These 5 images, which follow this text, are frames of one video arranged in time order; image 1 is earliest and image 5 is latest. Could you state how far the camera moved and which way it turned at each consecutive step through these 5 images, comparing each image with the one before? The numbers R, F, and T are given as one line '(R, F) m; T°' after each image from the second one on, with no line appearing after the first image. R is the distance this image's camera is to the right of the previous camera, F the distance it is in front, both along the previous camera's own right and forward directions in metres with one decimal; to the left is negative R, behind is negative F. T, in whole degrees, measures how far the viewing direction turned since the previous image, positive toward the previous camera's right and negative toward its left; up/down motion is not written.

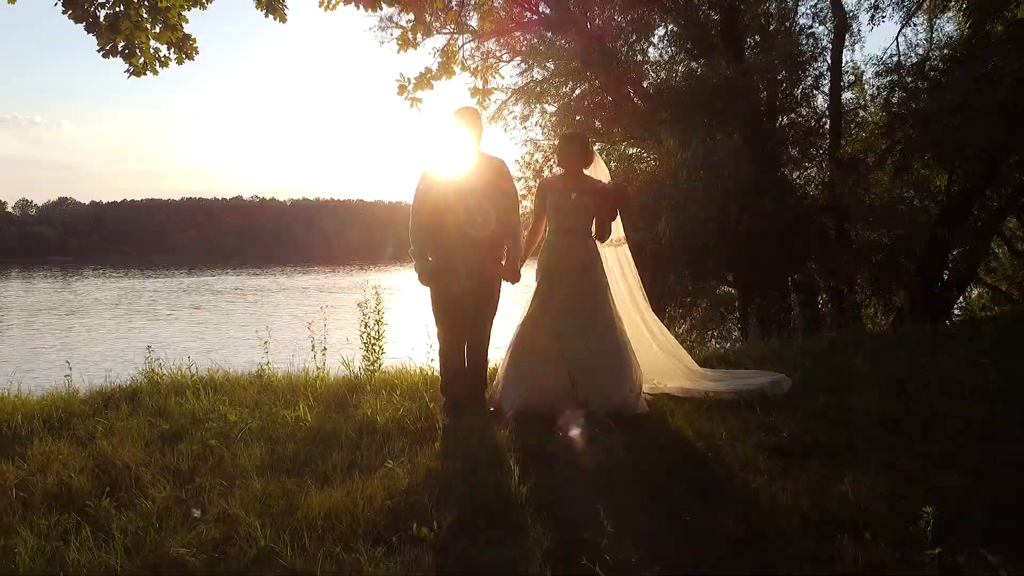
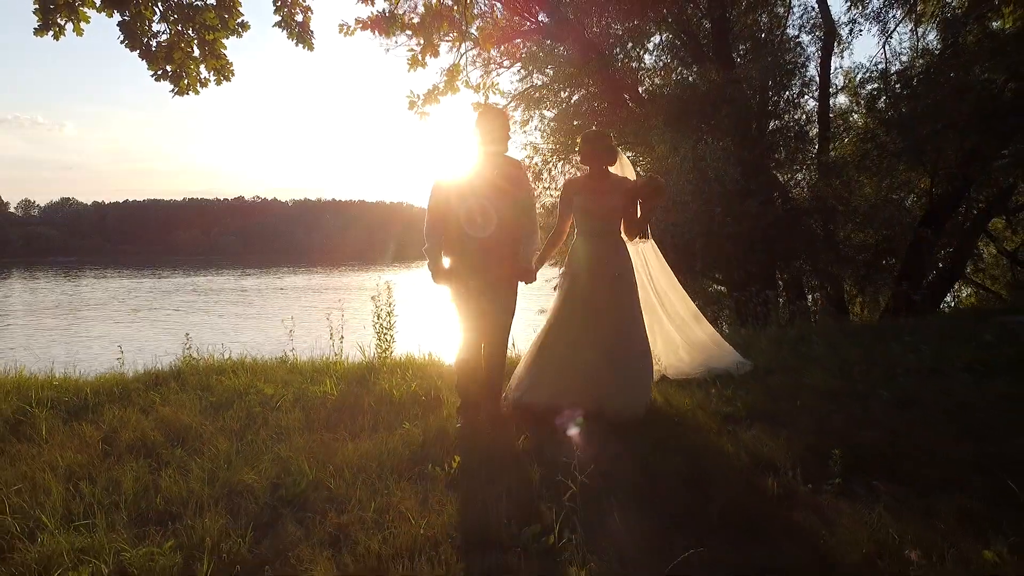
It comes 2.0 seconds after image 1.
(0.0, -0.7) m; 0°
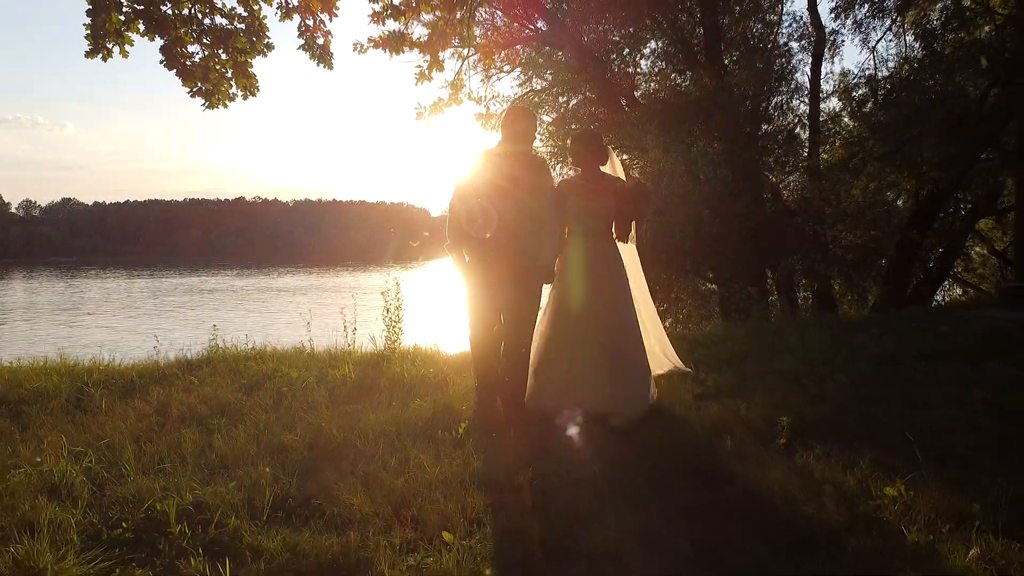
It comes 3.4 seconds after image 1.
(0.0, -0.6) m; 0°
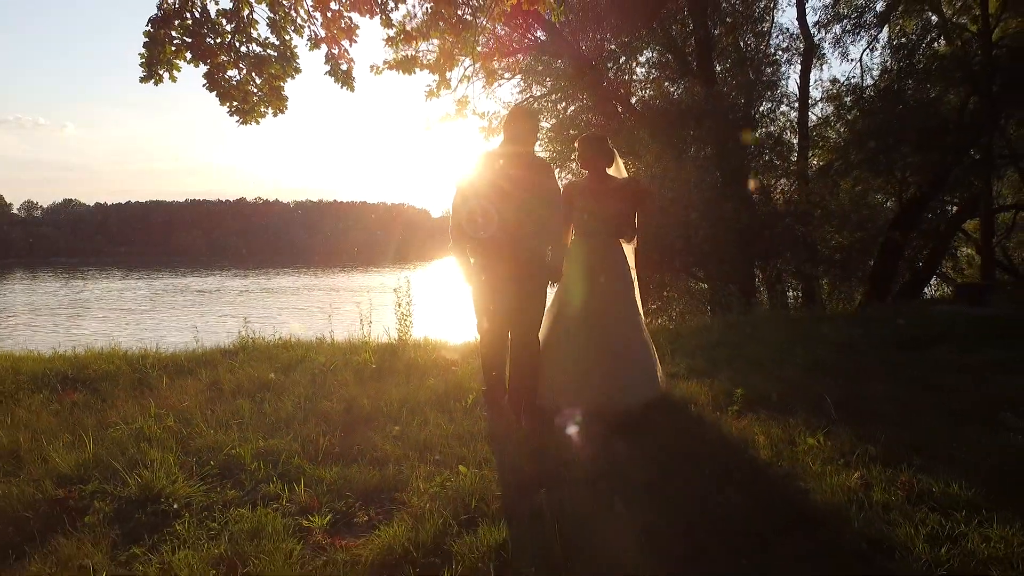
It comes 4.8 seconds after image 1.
(0.0, -0.8) m; 0°
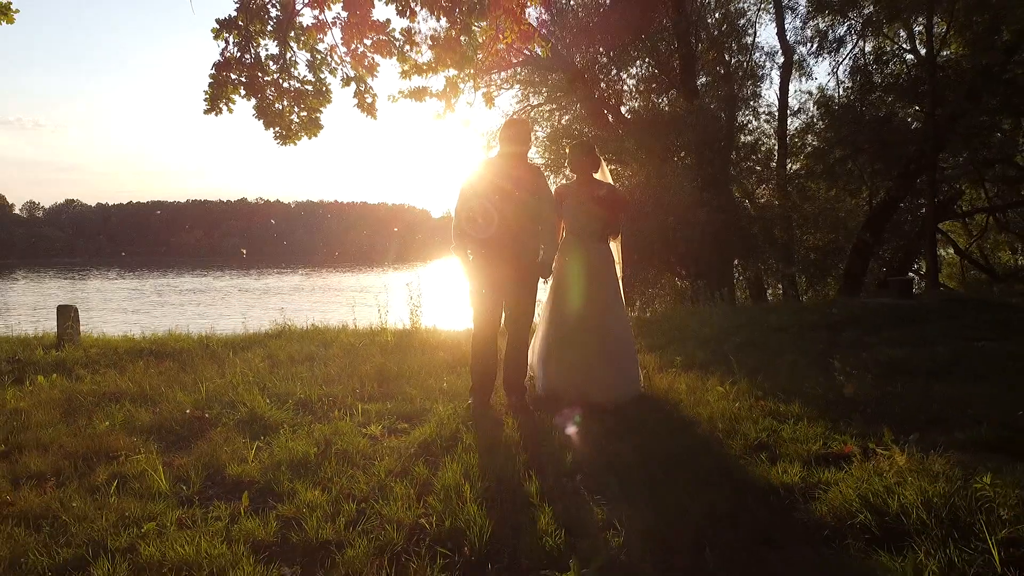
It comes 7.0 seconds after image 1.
(+0.1, -1.5) m; 0°
